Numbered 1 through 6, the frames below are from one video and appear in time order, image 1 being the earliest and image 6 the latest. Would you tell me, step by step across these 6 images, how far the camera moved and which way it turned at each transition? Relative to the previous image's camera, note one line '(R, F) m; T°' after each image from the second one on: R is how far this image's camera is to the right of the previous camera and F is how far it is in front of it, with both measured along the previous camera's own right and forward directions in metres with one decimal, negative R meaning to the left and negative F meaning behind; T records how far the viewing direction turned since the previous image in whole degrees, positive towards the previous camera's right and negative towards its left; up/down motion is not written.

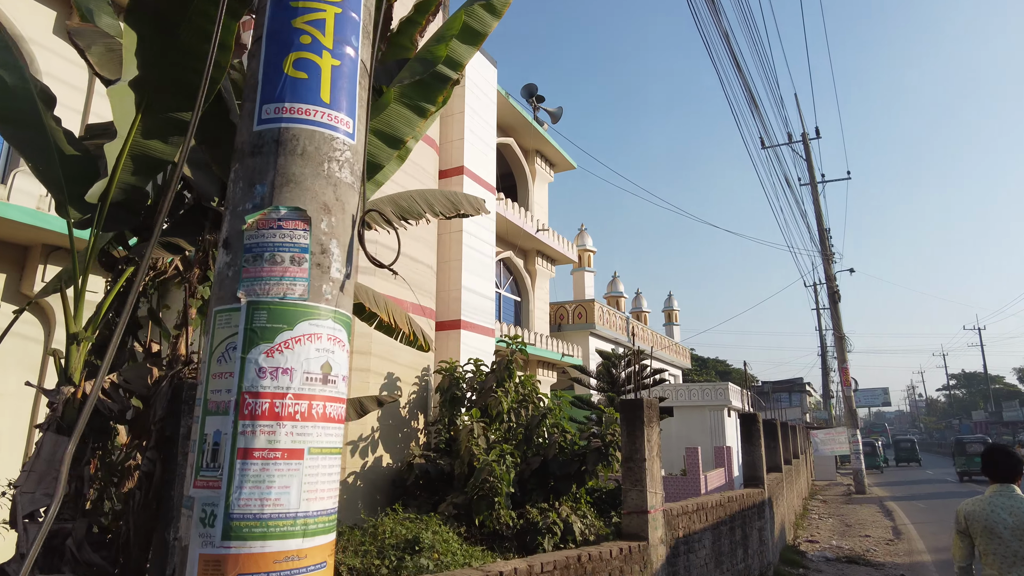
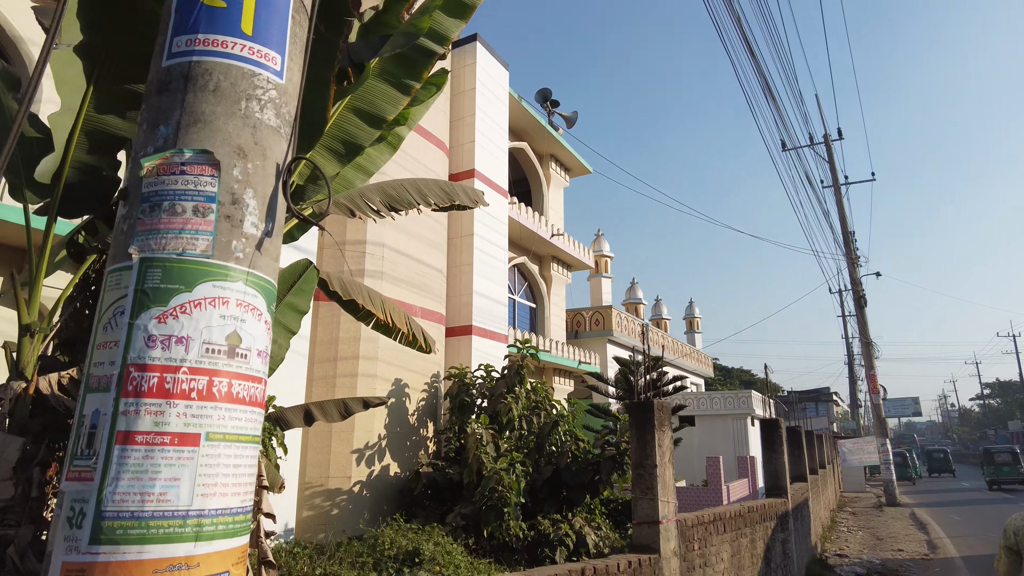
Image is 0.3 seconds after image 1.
(+0.2, +0.4) m; -2°
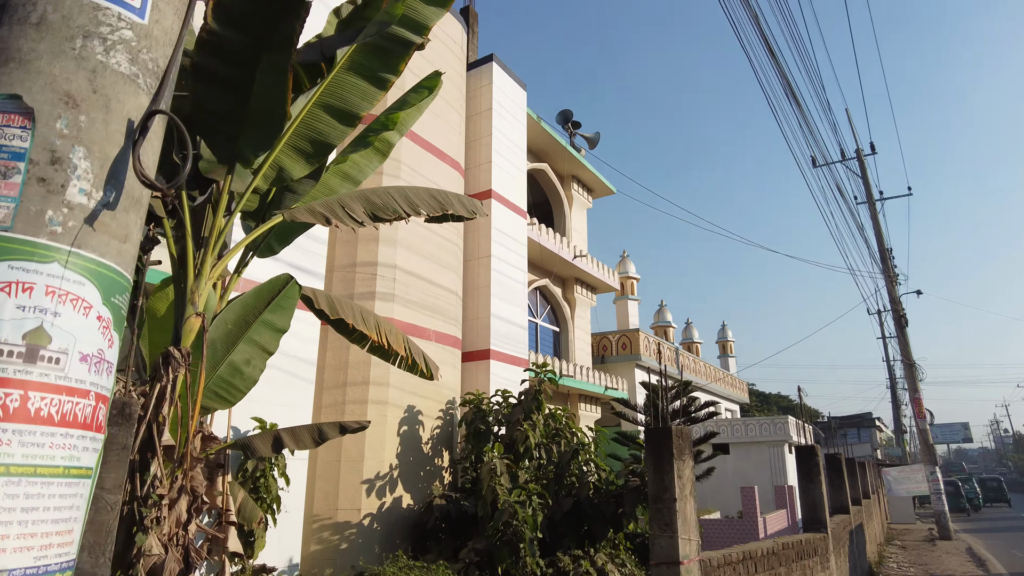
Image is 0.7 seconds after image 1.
(+0.3, +0.5) m; -3°
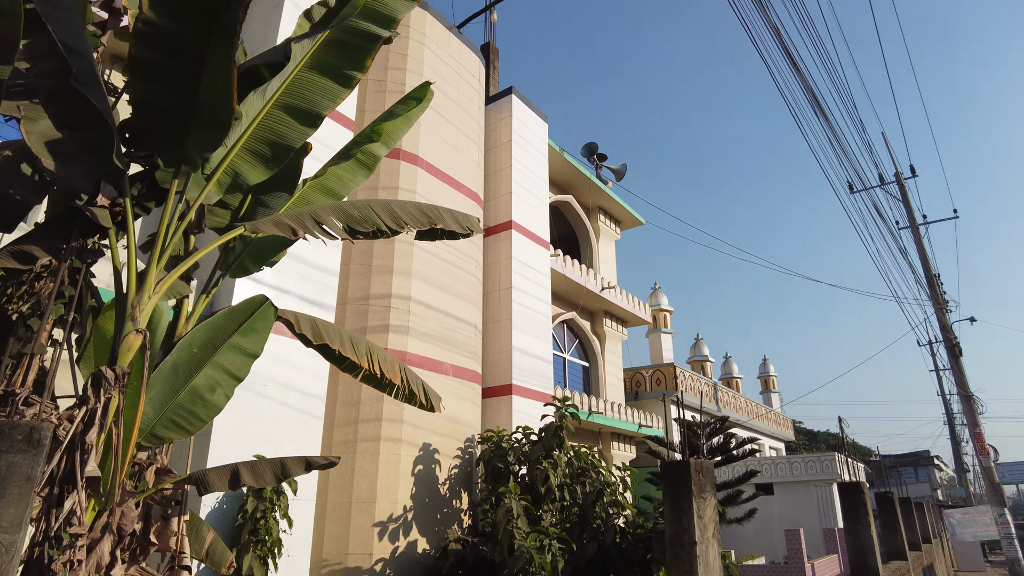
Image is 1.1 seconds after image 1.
(+0.3, +0.5) m; -3°
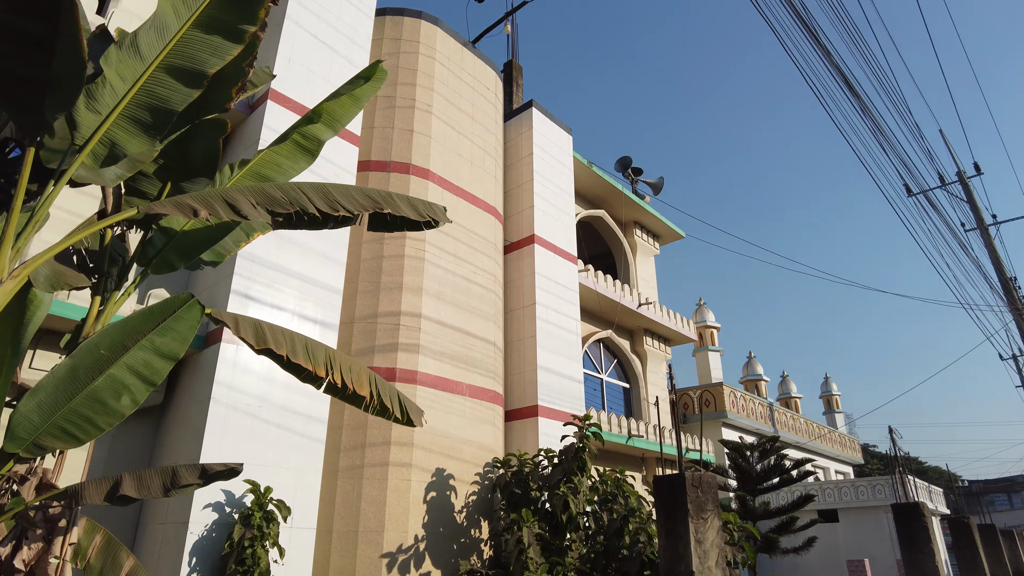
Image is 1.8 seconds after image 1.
(+0.7, +0.7) m; -5°
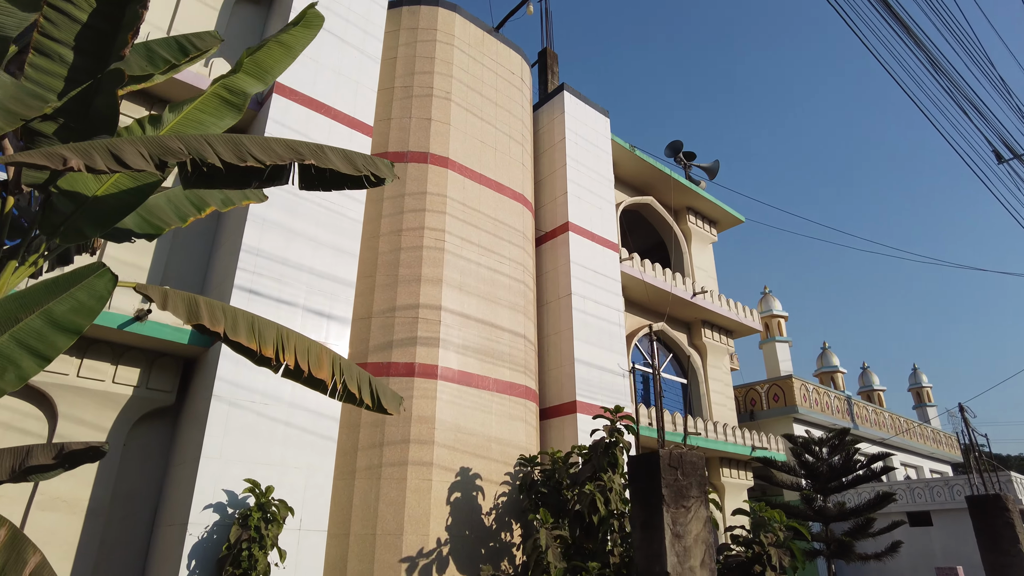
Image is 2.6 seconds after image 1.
(+0.8, +0.7) m; -7°
